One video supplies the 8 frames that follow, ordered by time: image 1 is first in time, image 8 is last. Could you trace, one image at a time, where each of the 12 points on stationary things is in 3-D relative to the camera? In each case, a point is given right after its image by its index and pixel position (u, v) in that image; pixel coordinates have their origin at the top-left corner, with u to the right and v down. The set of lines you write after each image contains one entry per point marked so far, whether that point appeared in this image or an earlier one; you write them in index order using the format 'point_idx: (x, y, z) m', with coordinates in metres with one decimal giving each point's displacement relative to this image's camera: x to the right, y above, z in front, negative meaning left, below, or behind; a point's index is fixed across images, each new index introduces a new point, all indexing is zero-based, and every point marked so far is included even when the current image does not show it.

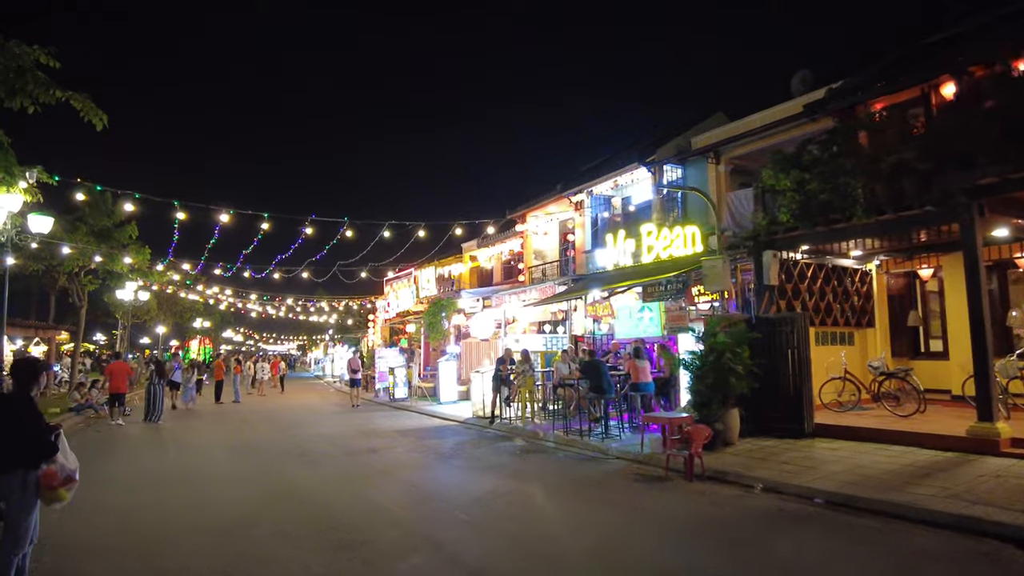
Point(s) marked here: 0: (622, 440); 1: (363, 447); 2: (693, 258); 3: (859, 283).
0: (+2.1, -2.8, +12.1) m
1: (-2.8, -3.0, +12.3) m
2: (+4.1, +0.6, +14.4) m
3: (+8.1, +0.1, +15.0) m
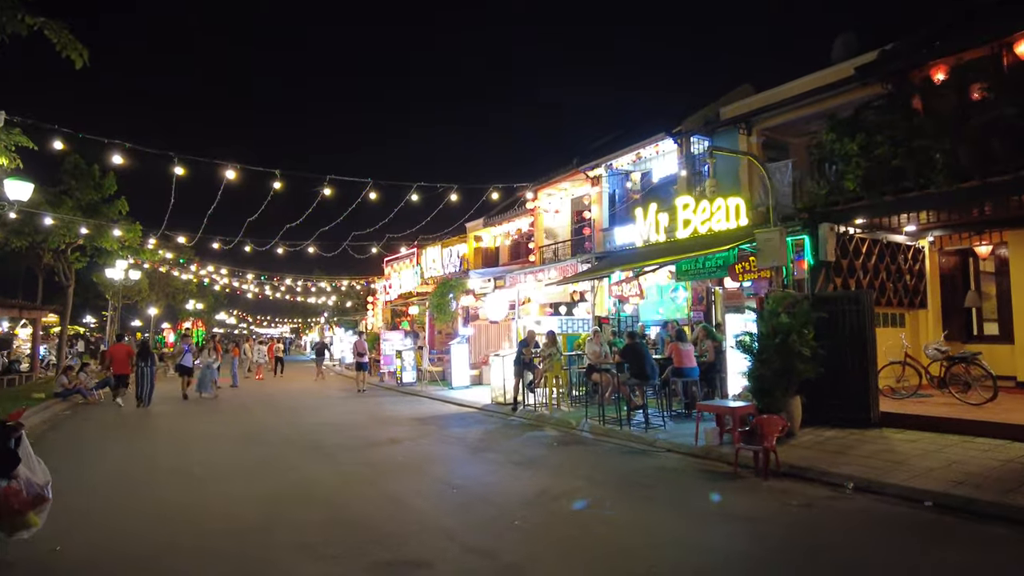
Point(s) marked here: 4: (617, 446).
0: (+2.7, -2.4, +11.0) m
1: (-2.2, -2.6, +11.1) m
2: (+4.6, +1.1, +13.2) m
3: (+8.6, +0.6, +13.9) m
4: (+1.7, -2.5, +10.3) m
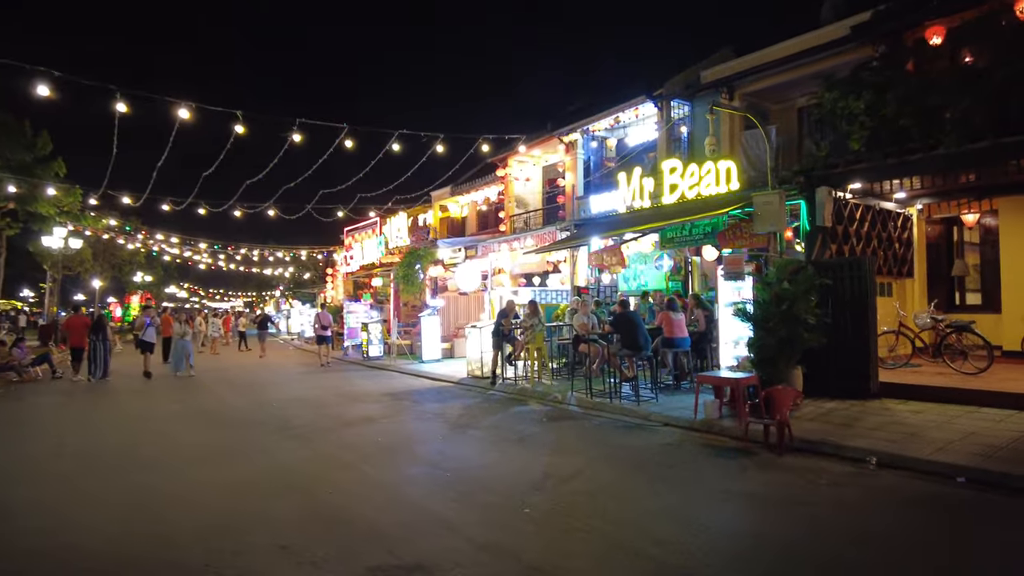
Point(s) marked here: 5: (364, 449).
0: (+2.4, -1.9, +10.4) m
1: (-2.5, -2.0, +10.2) m
2: (+4.3, +1.7, +12.7) m
3: (+8.2, +1.2, +13.6) m
4: (+1.5, -2.0, +9.6) m
5: (-1.7, -2.0, +7.8) m
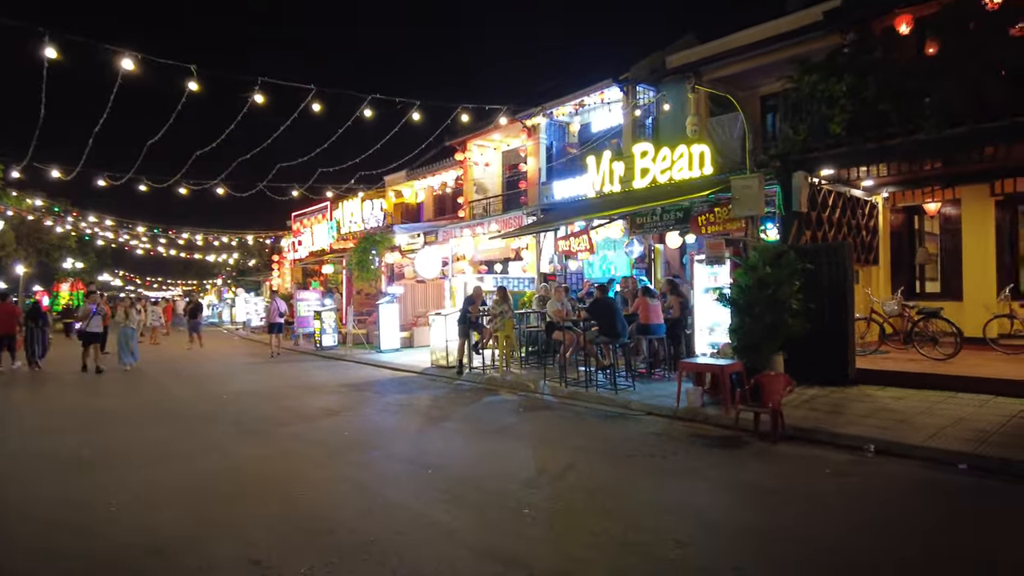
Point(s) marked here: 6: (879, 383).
0: (+2.0, -1.6, +10.0) m
1: (-2.9, -1.8, +9.5) m
2: (+3.7, +2.0, +12.4) m
3: (+7.5, +1.5, +13.7) m
4: (+1.1, -1.7, +9.2) m
5: (-1.9, -1.7, +7.1) m
6: (+5.7, -1.5, +10.0) m
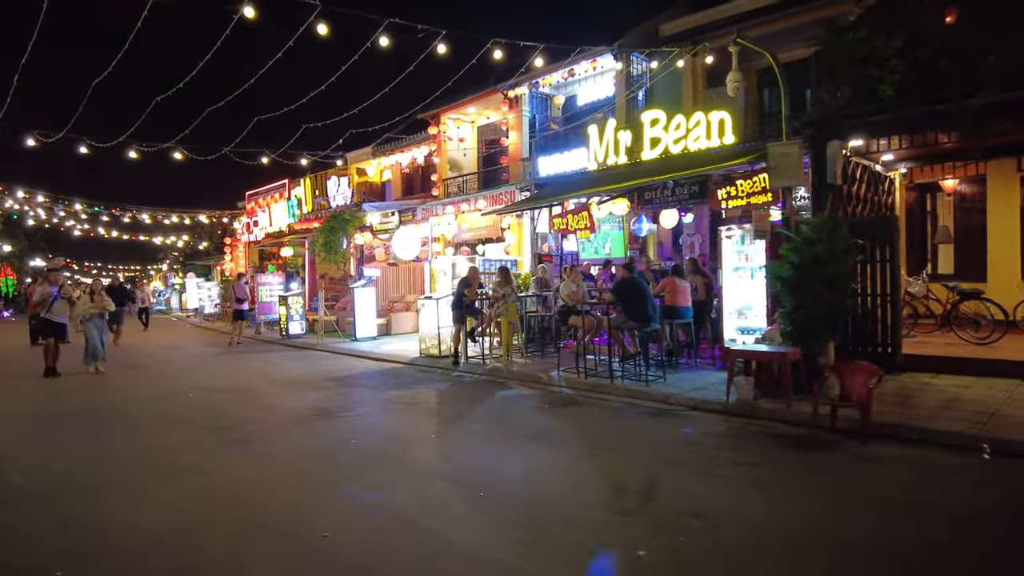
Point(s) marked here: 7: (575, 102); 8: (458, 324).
0: (+2.2, -1.3, +8.9) m
1: (-2.6, -1.5, +8.0) m
2: (+3.7, +2.4, +11.3) m
3: (+7.4, +1.9, +12.9) m
4: (+1.4, -1.5, +8.1) m
5: (-1.5, -1.5, +5.7) m
6: (+5.9, -1.2, +9.2) m
7: (+1.9, +5.6, +19.5) m
8: (-1.0, -0.7, +11.6) m
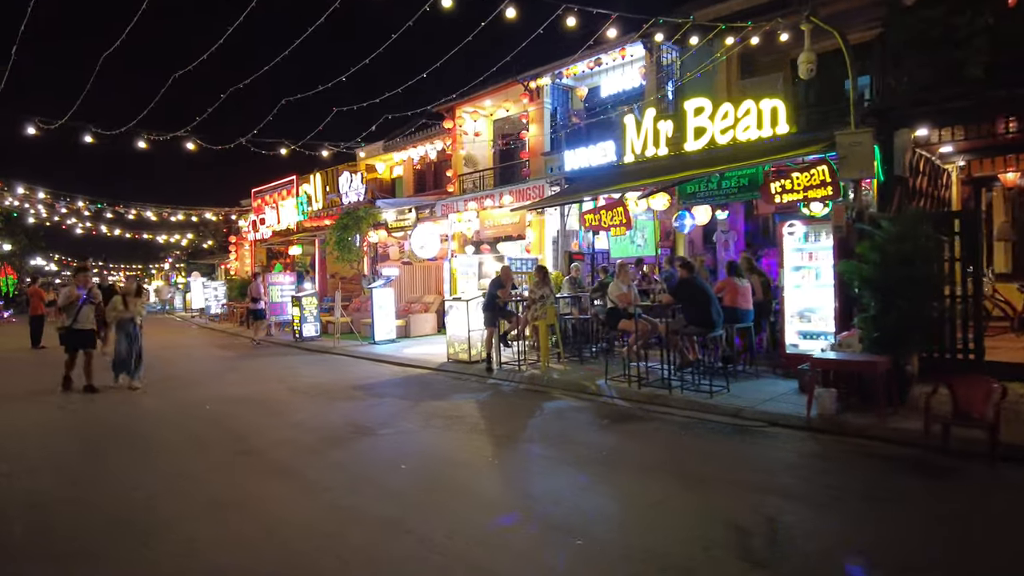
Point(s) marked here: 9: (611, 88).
0: (+2.8, -1.3, +8.1) m
1: (-2.0, -1.5, +7.2) m
2: (+4.3, +2.3, +10.5) m
3: (+8.1, +1.9, +12.1) m
4: (+2.0, -1.5, +7.3) m
5: (-0.9, -1.5, +4.9) m
6: (+6.5, -1.2, +8.4) m
7: (+2.5, +5.6, +18.7) m
8: (-0.4, -0.7, +10.8) m
9: (+2.8, +5.6, +18.1) m
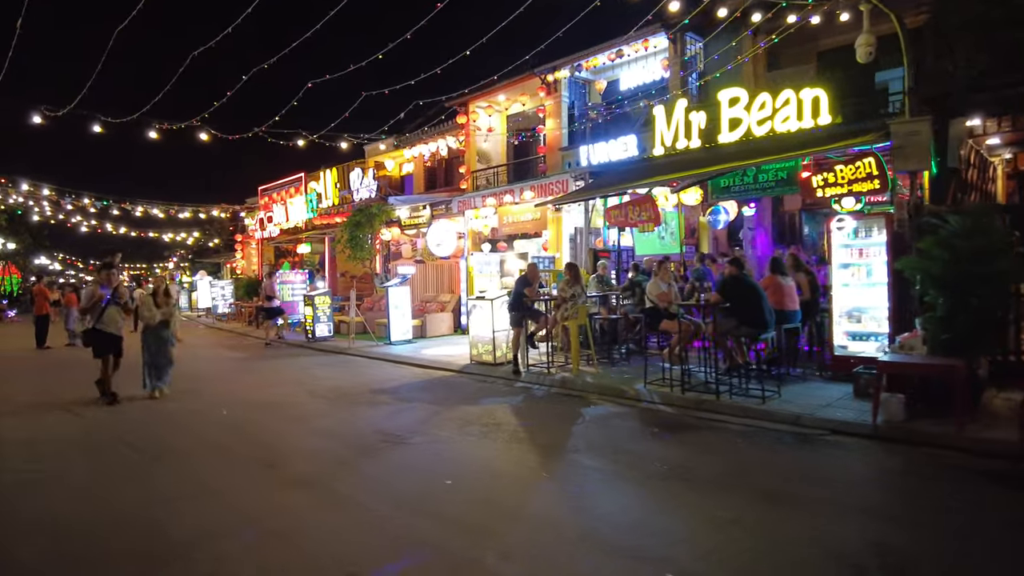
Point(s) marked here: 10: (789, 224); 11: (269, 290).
0: (+3.3, -1.3, +7.6) m
1: (-1.5, -1.5, +6.7) m
2: (+4.8, +2.4, +10.0) m
3: (+8.5, +1.9, +11.5) m
4: (+2.5, -1.5, +6.7) m
5: (-0.4, -1.5, +4.4) m
6: (+7.0, -1.2, +7.9) m
7: (+3.0, +5.6, +18.1) m
8: (+0.1, -0.6, +10.3) m
9: (+3.3, +5.6, +17.6) m
10: (+5.5, +1.3, +12.9) m
11: (-6.8, -0.1, +17.2) m
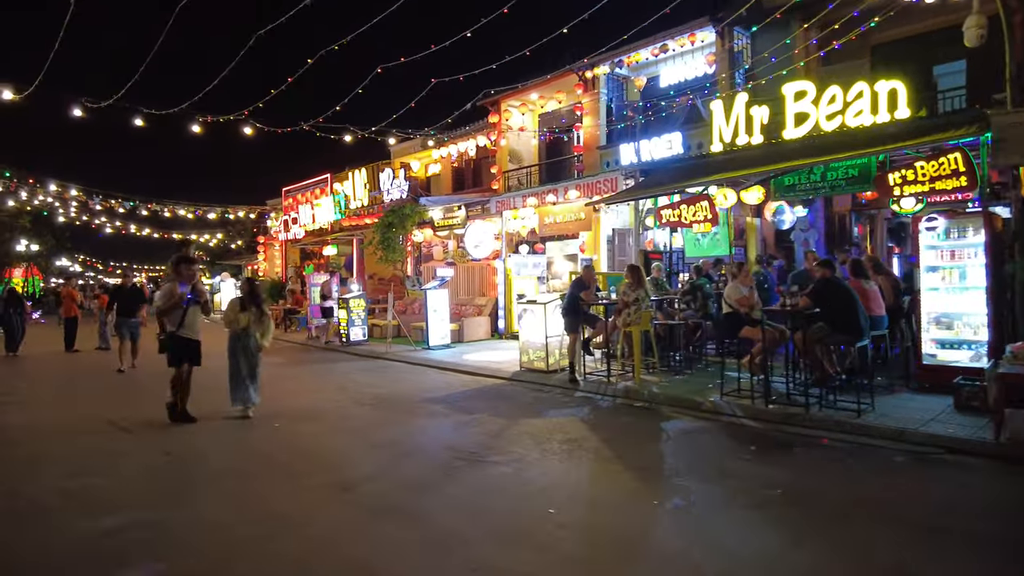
0: (+4.1, -1.4, +7.0) m
1: (-0.7, -1.5, +6.2) m
2: (+5.6, +2.3, +9.4) m
3: (+9.4, +1.8, +10.8) m
4: (+3.2, -1.5, +6.1) m
5: (+0.3, -1.5, +3.9) m
6: (+7.8, -1.2, +7.2) m
7: (+4.0, +5.6, +17.6) m
8: (+0.9, -0.7, +9.7) m
9: (+4.3, +5.6, +17.0) m
10: (+6.4, +1.2, +12.3) m
11: (-5.8, -0.2, +16.8) m
